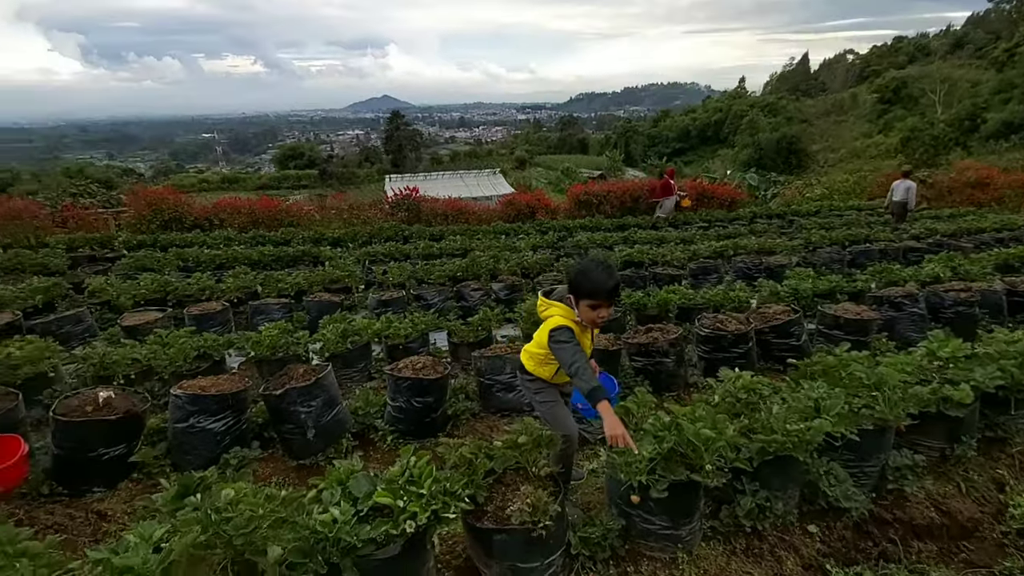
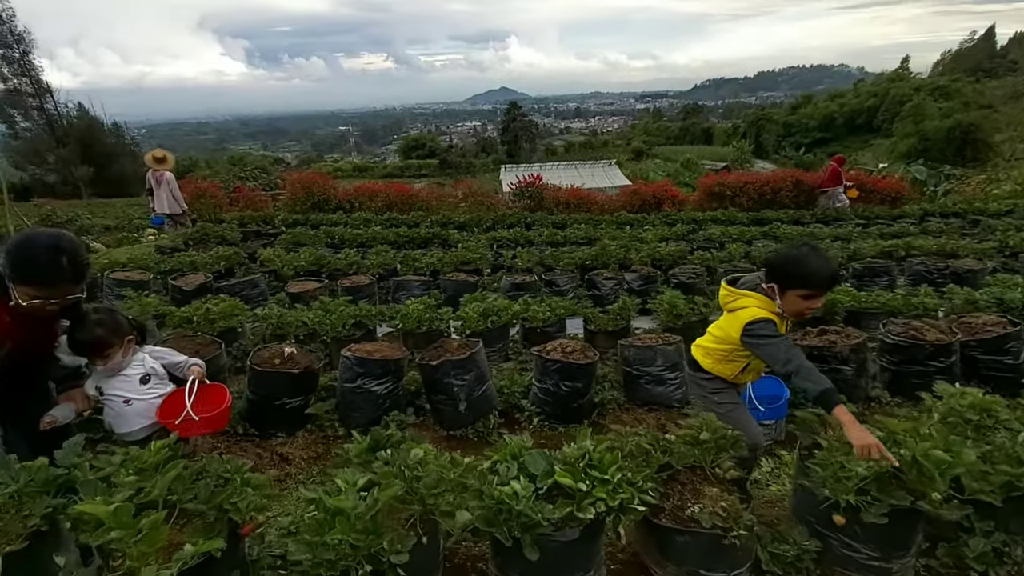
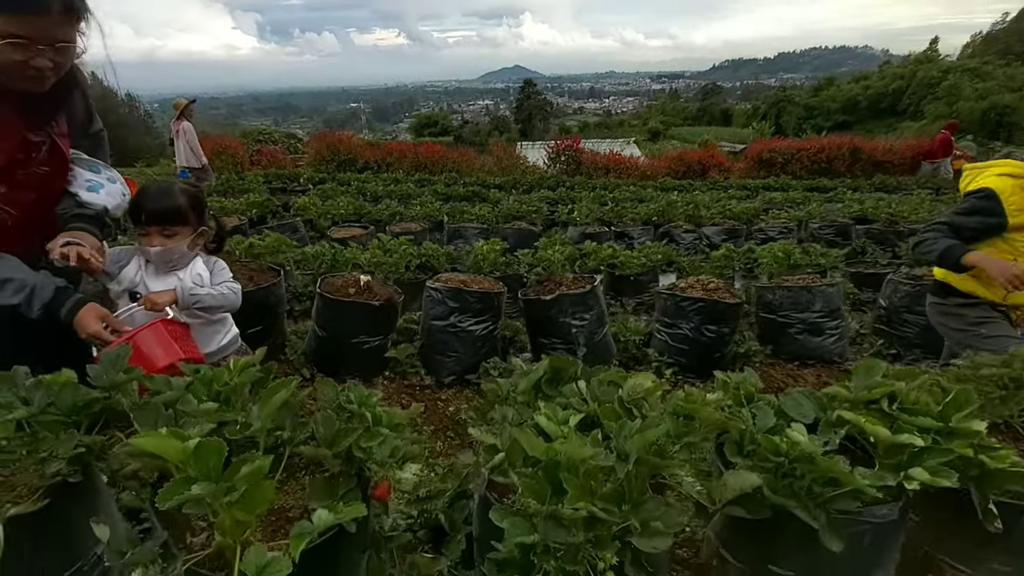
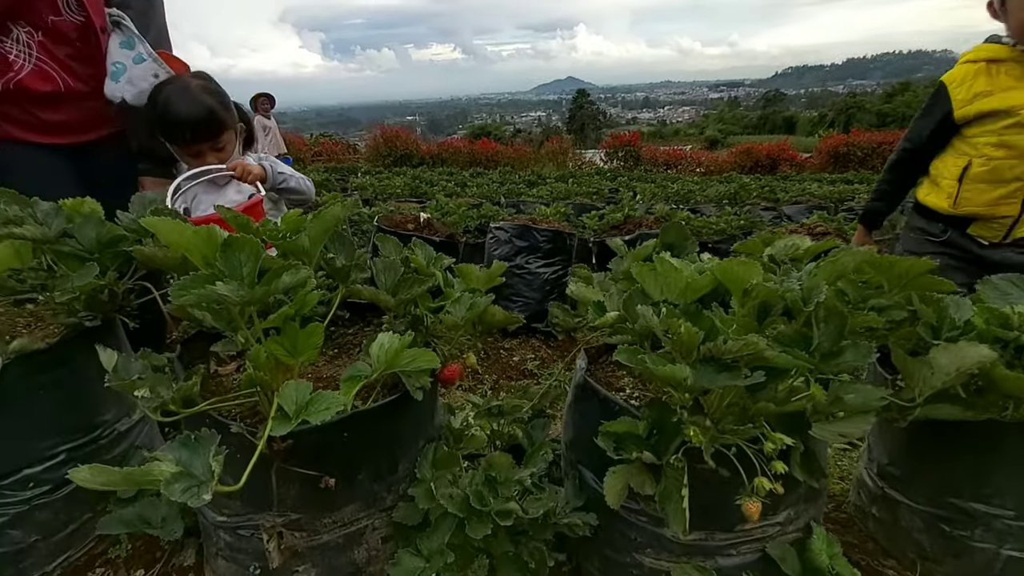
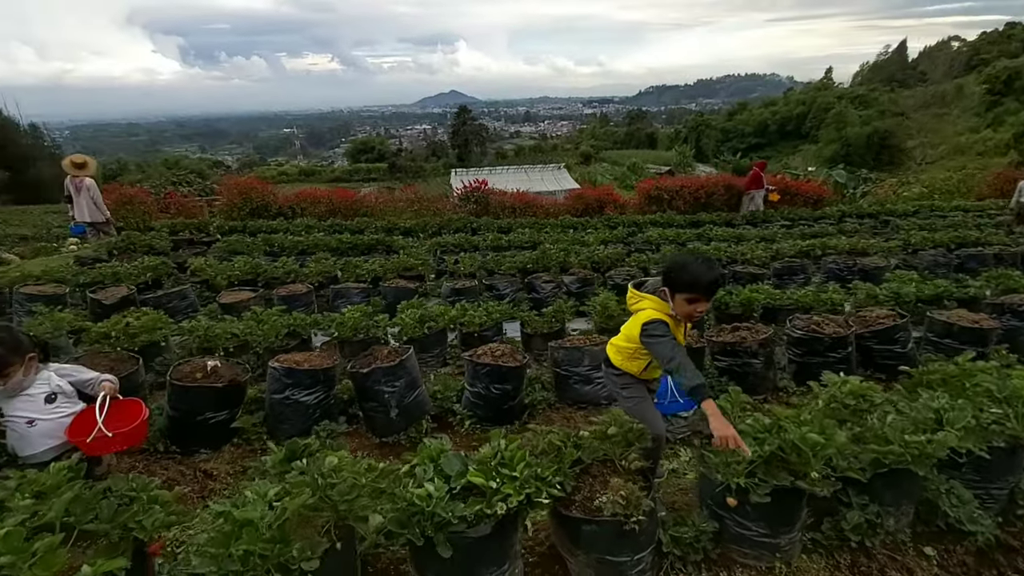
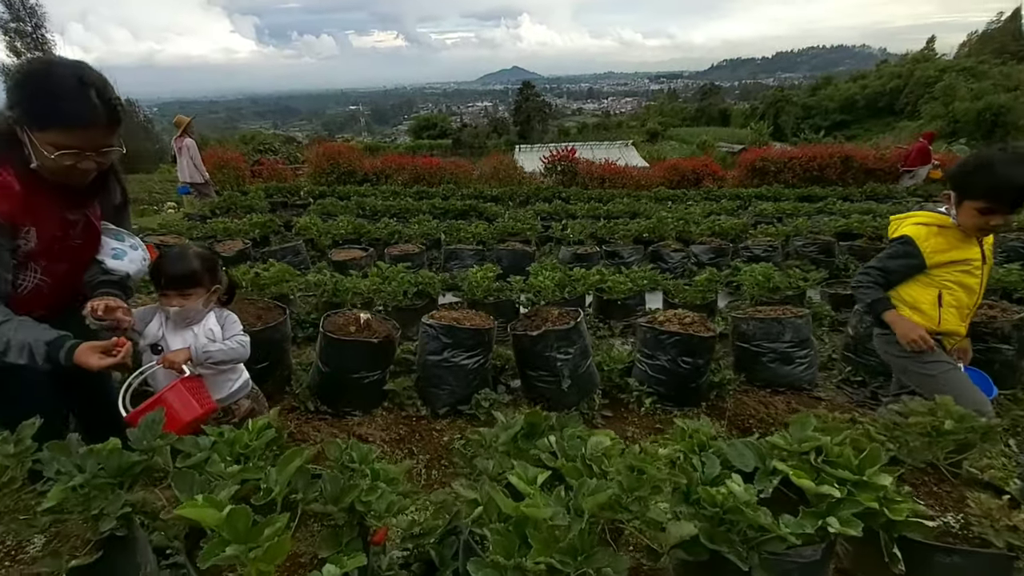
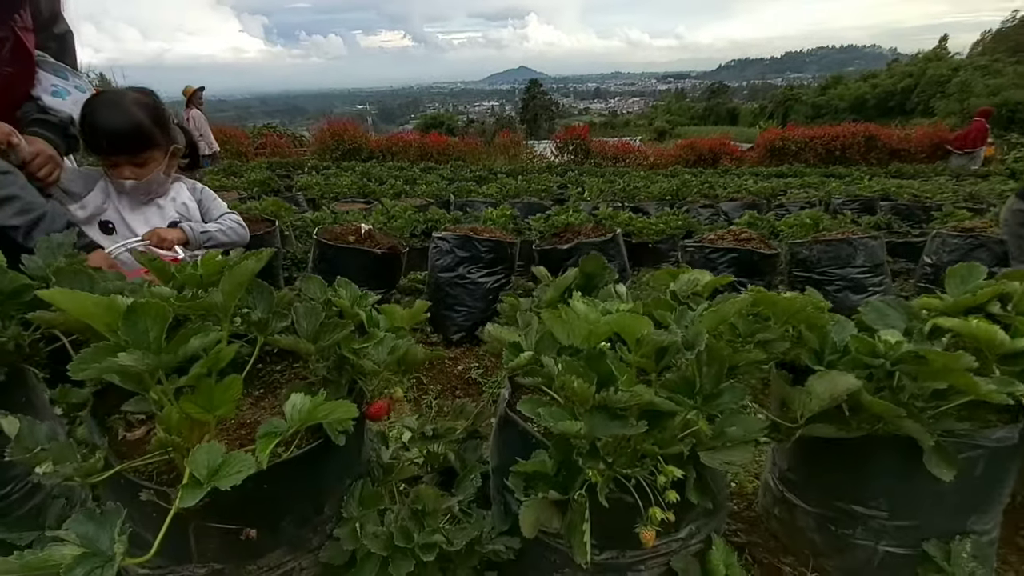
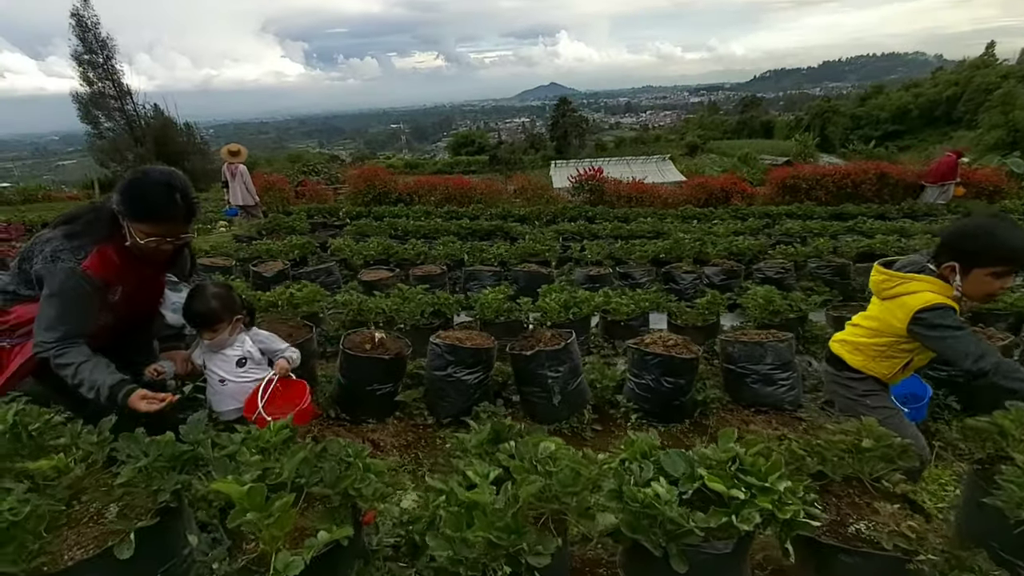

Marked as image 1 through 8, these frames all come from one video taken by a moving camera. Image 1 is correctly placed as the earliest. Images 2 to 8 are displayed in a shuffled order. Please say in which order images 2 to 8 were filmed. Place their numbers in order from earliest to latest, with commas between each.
5, 2, 8, 6, 3, 7, 4
